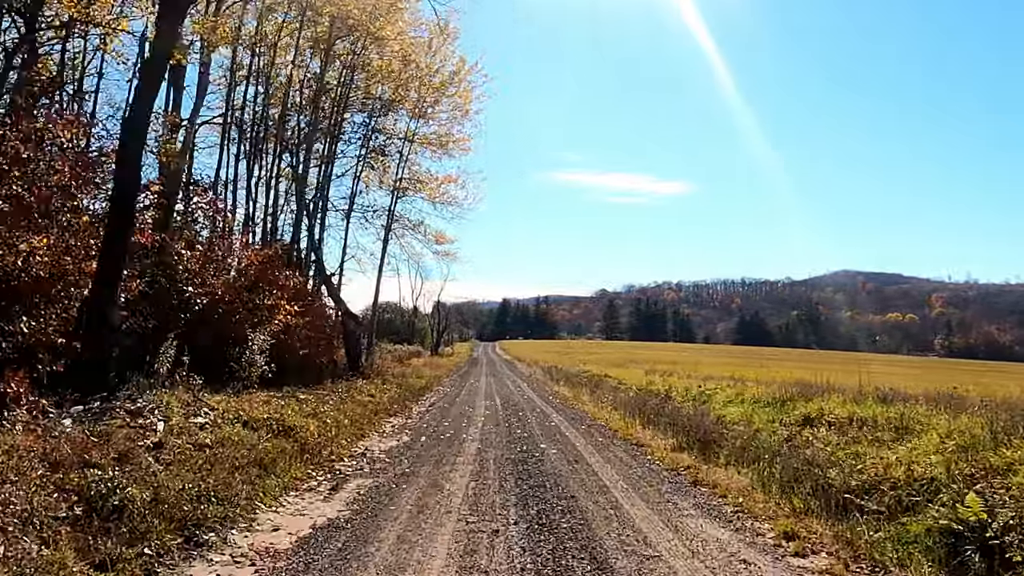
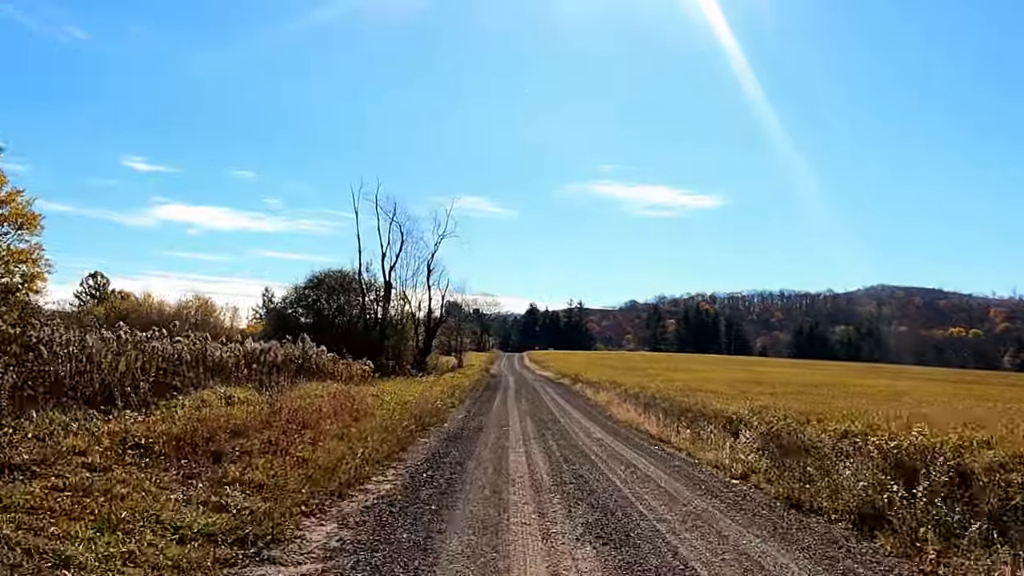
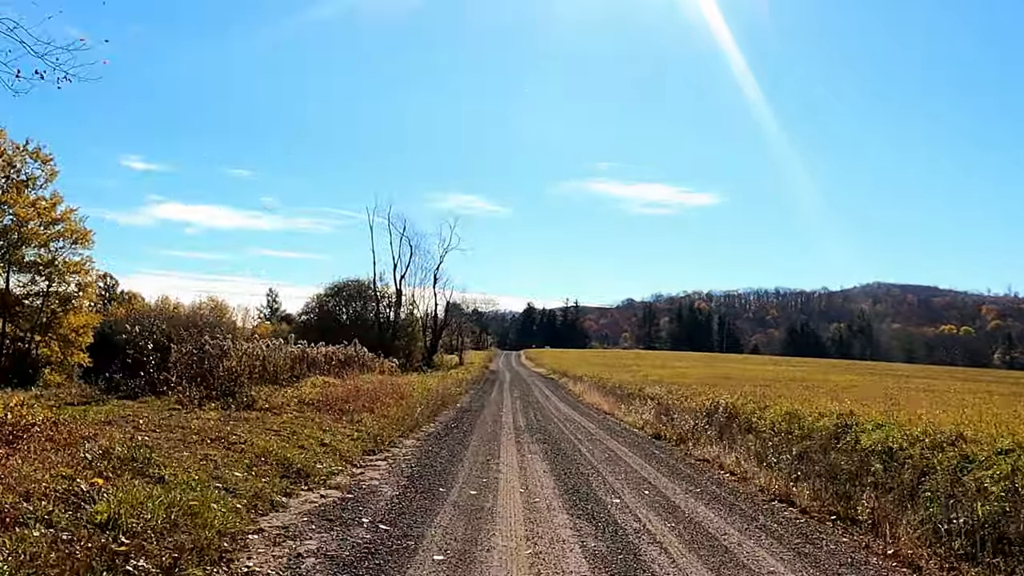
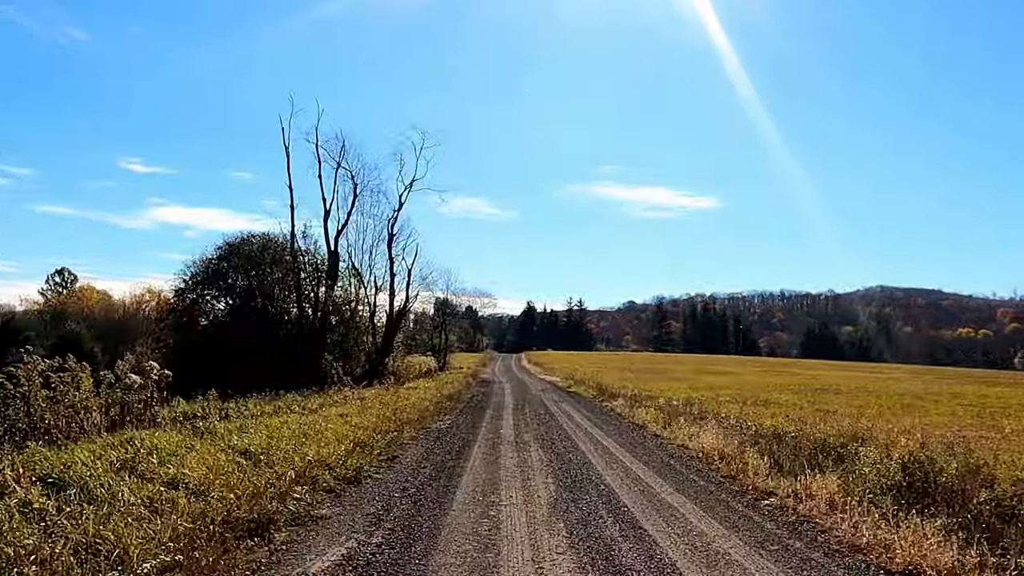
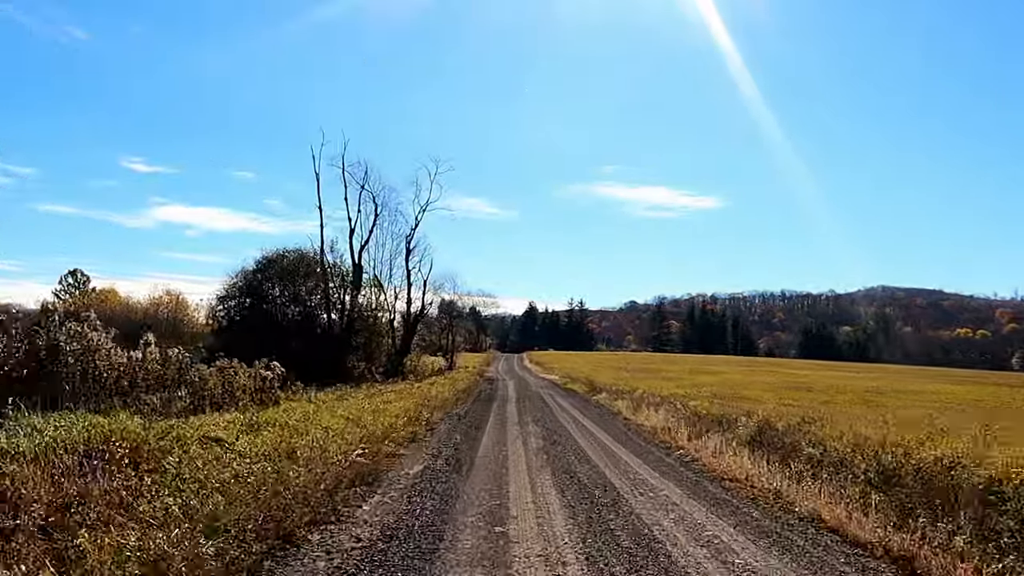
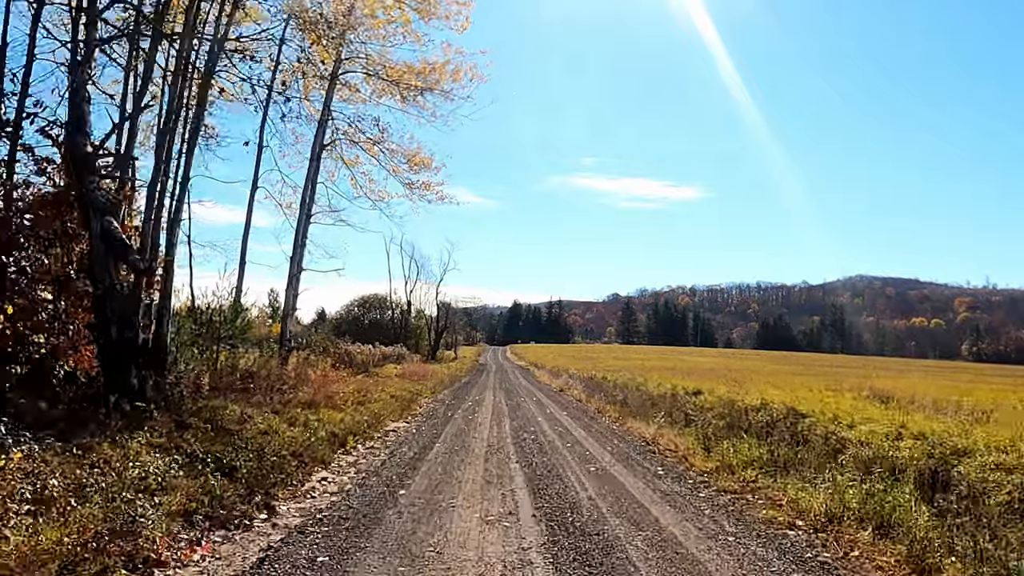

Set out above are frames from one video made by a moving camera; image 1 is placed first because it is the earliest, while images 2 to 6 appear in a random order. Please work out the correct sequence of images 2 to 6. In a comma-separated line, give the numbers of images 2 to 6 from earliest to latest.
6, 3, 2, 5, 4
